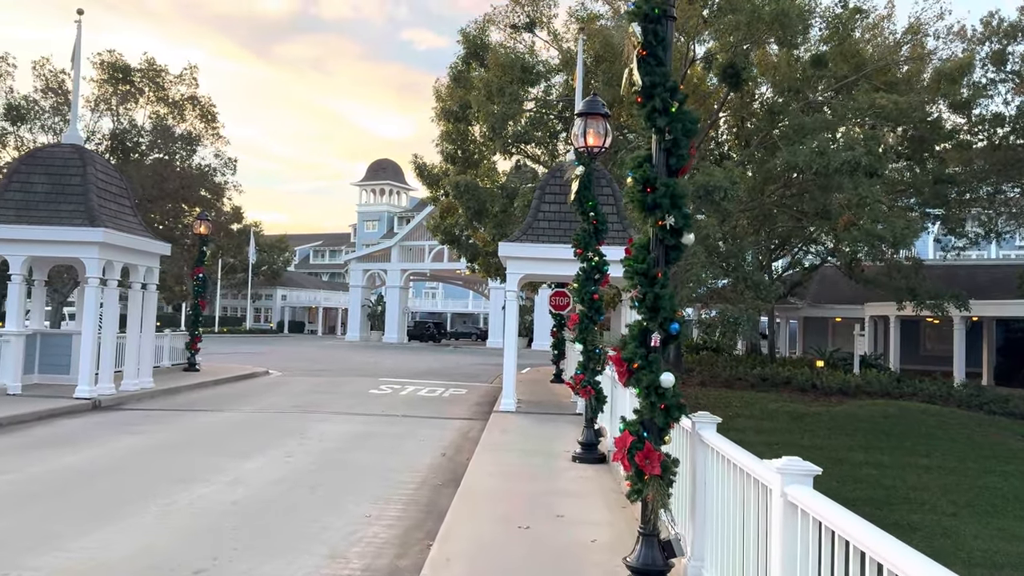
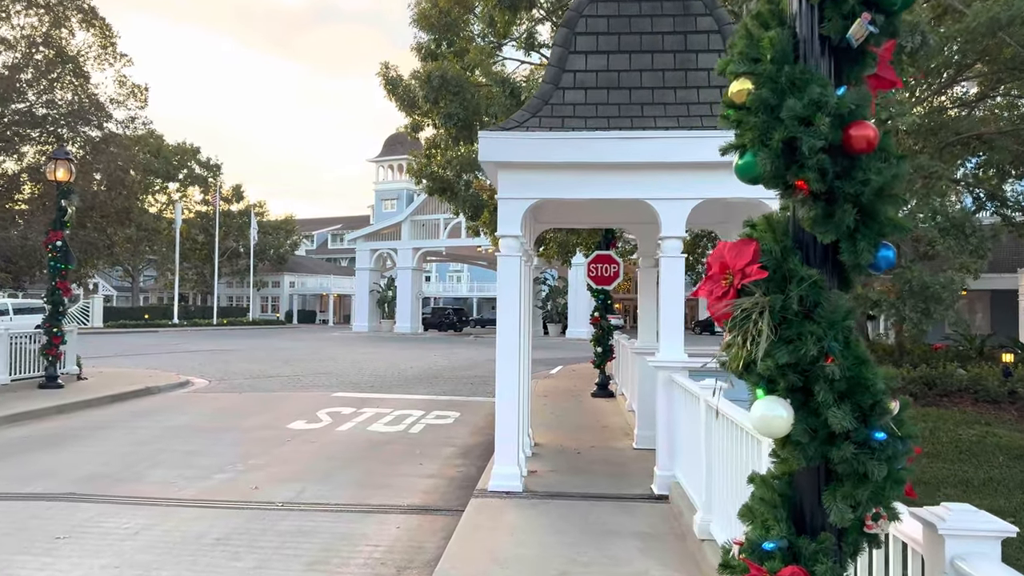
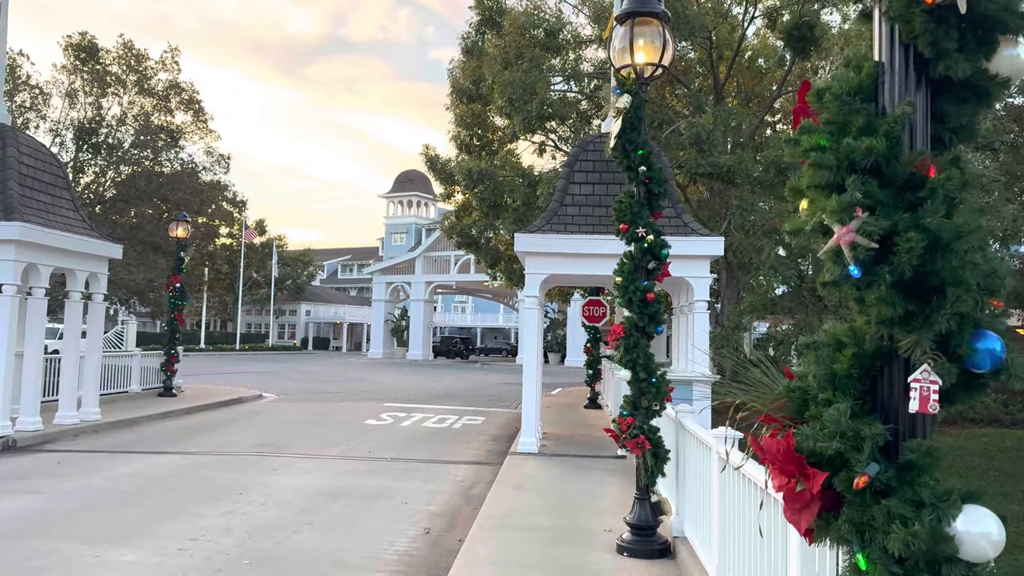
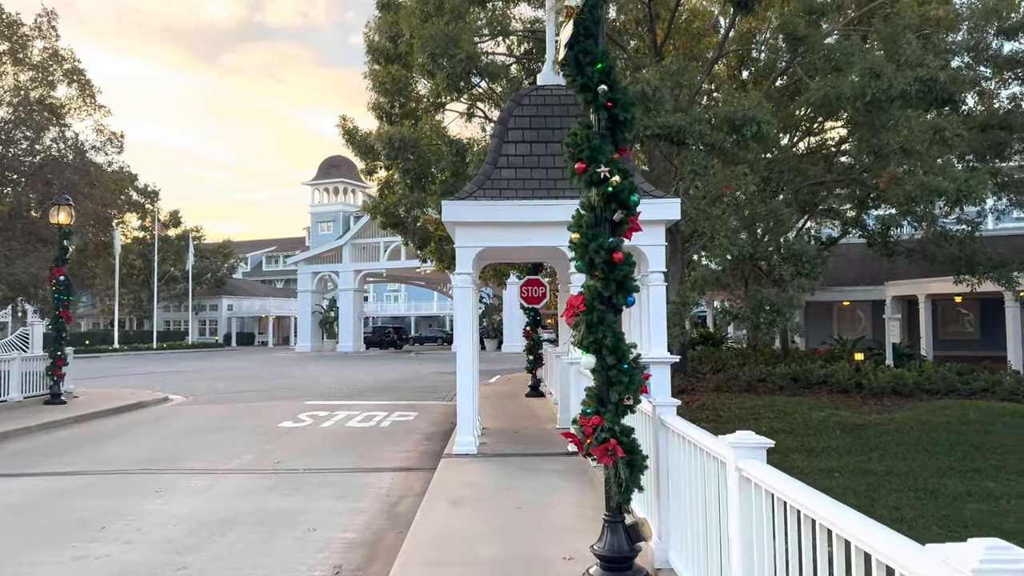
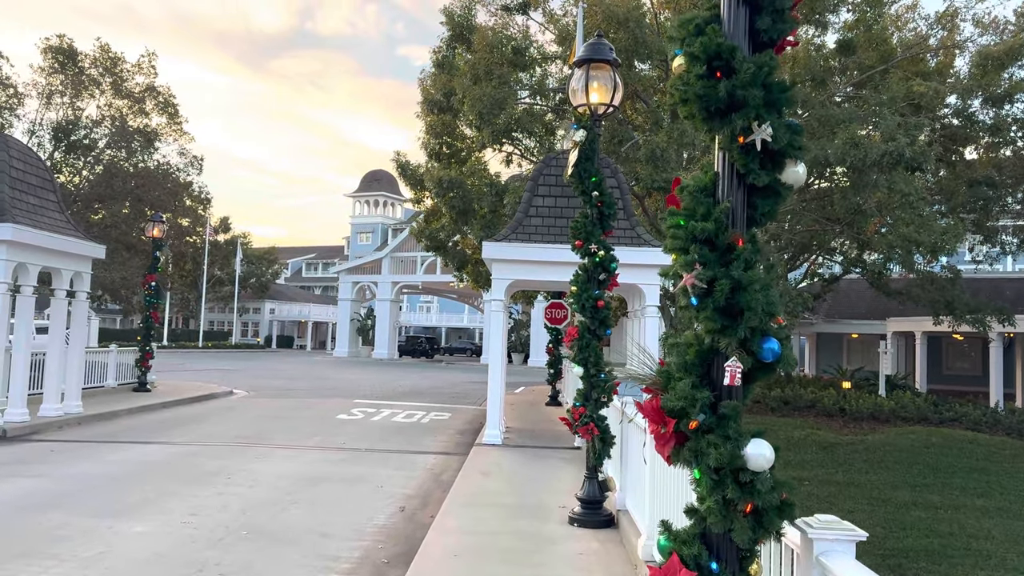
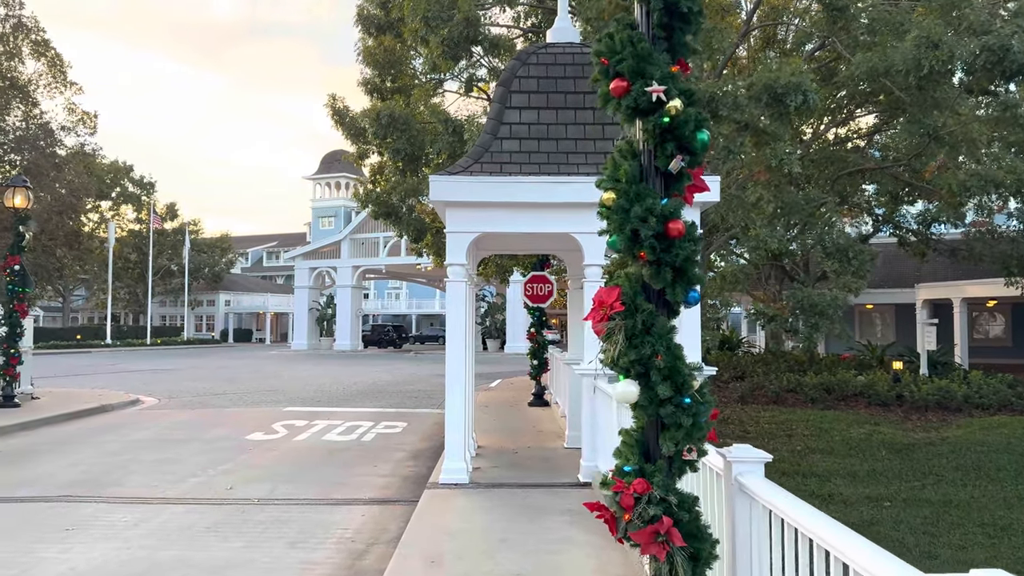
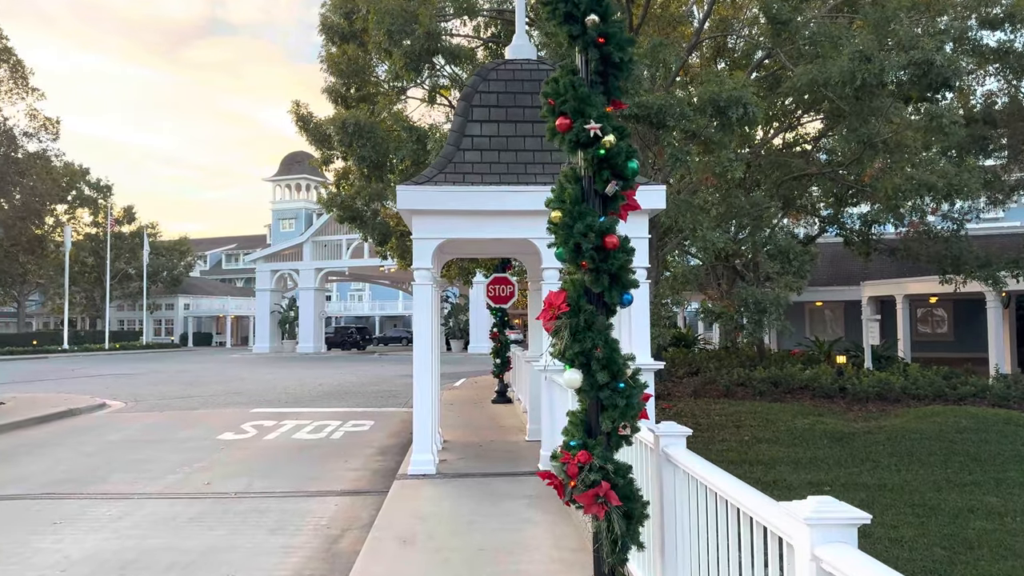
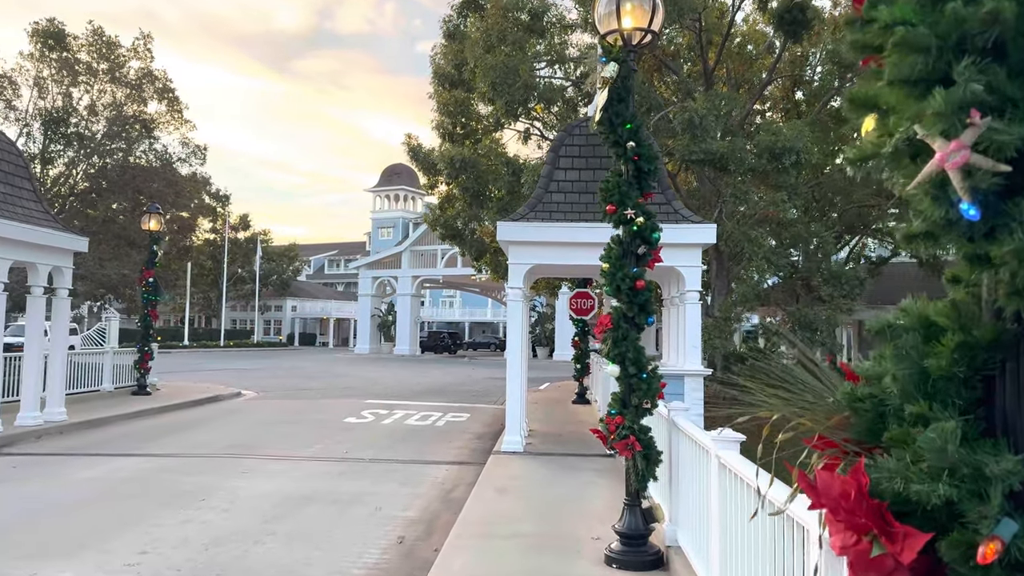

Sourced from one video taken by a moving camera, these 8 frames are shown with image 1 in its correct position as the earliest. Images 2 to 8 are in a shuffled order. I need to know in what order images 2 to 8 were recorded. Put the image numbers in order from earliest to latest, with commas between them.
5, 3, 8, 4, 7, 6, 2
